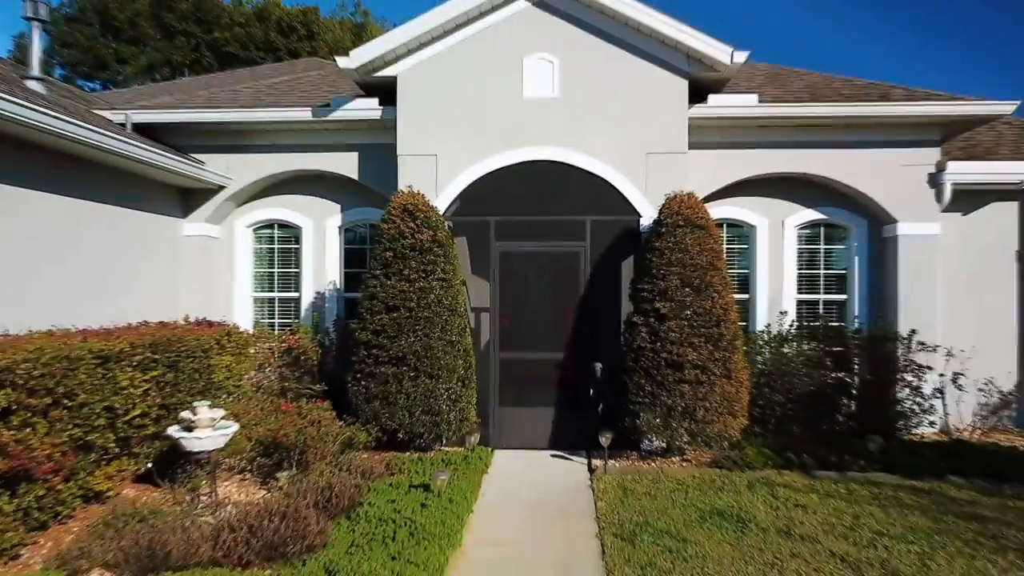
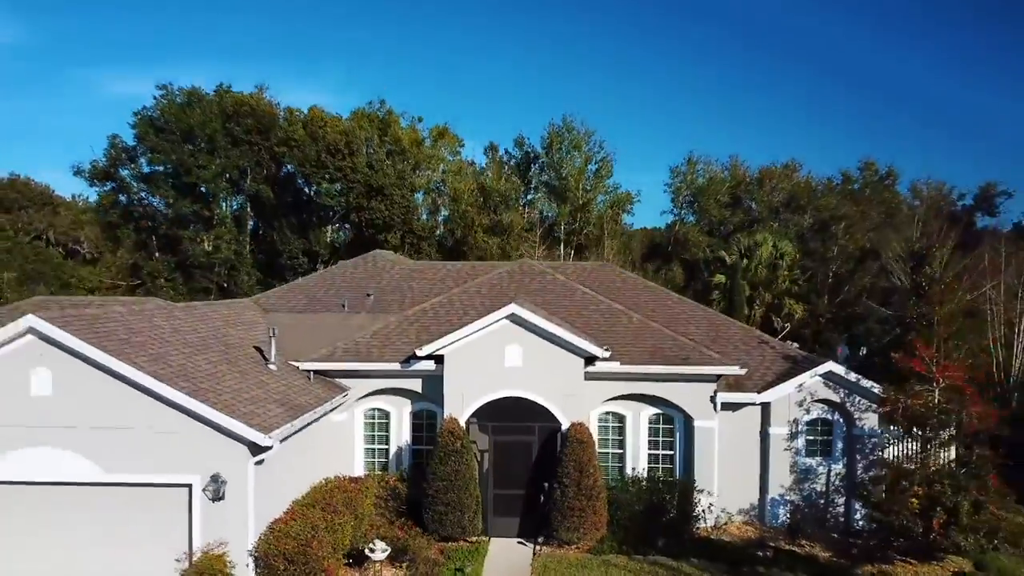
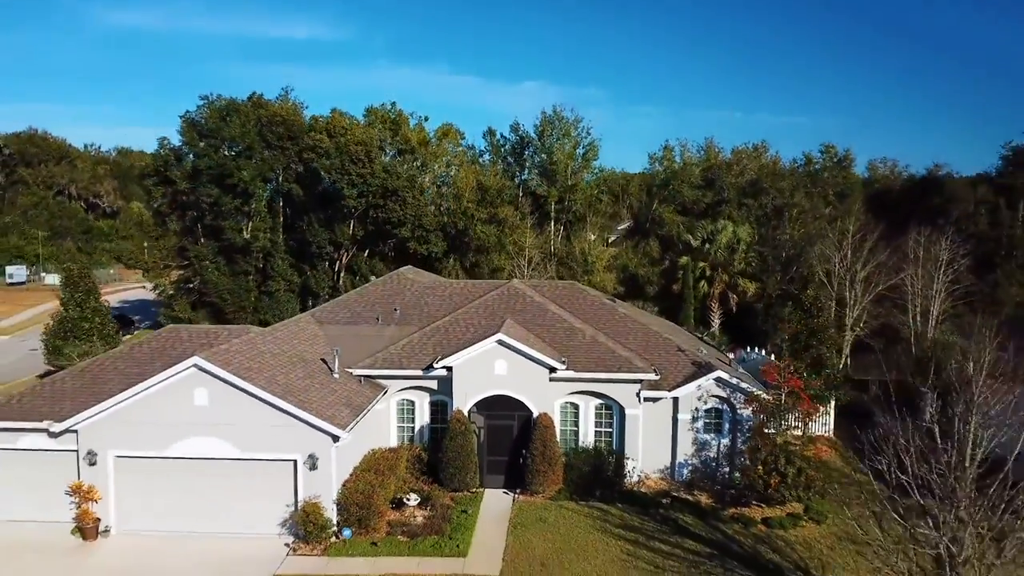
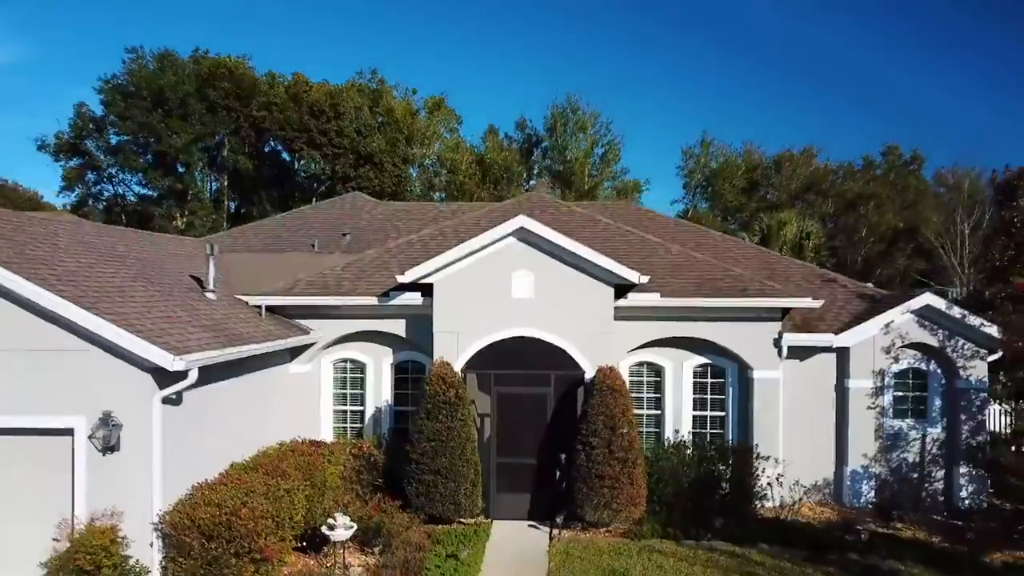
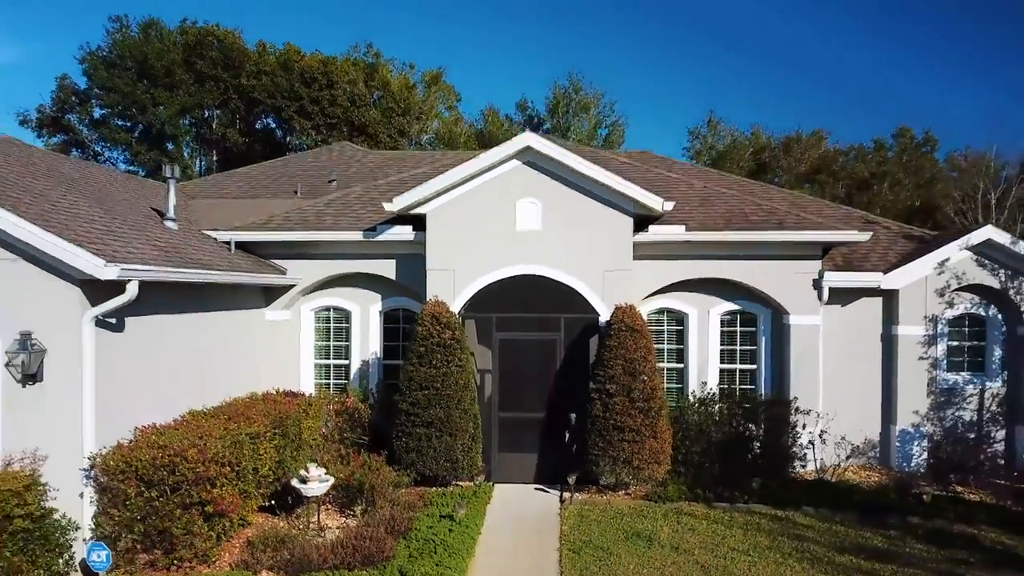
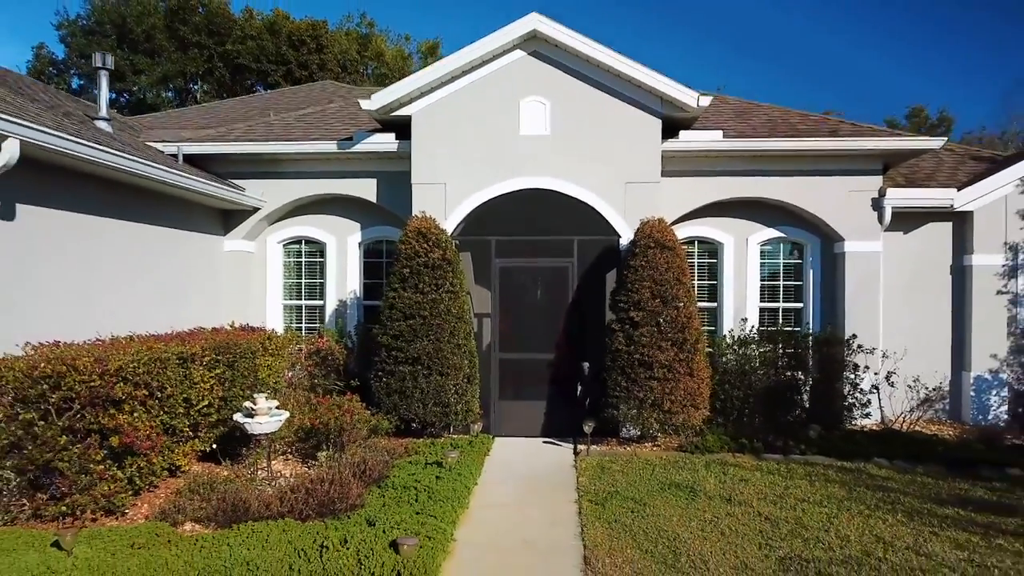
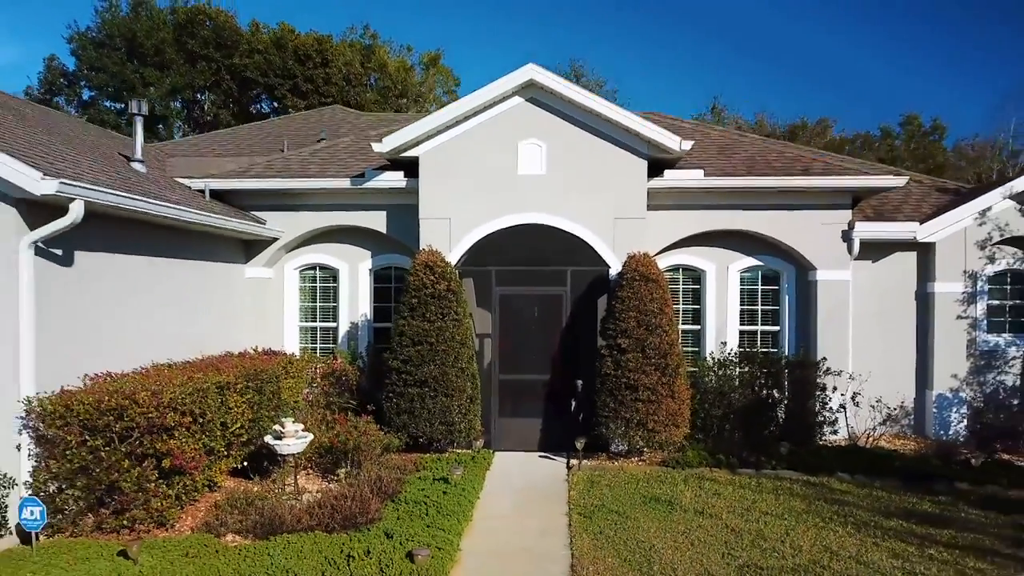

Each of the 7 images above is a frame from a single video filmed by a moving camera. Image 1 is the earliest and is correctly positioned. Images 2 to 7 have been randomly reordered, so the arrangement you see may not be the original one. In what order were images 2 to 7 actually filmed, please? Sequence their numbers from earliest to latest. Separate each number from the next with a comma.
6, 7, 5, 4, 2, 3
